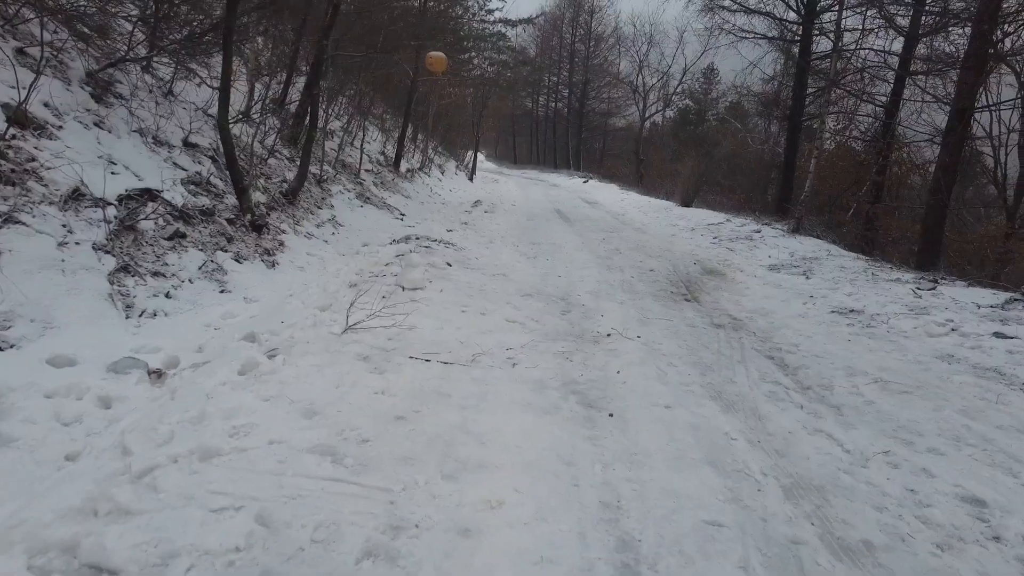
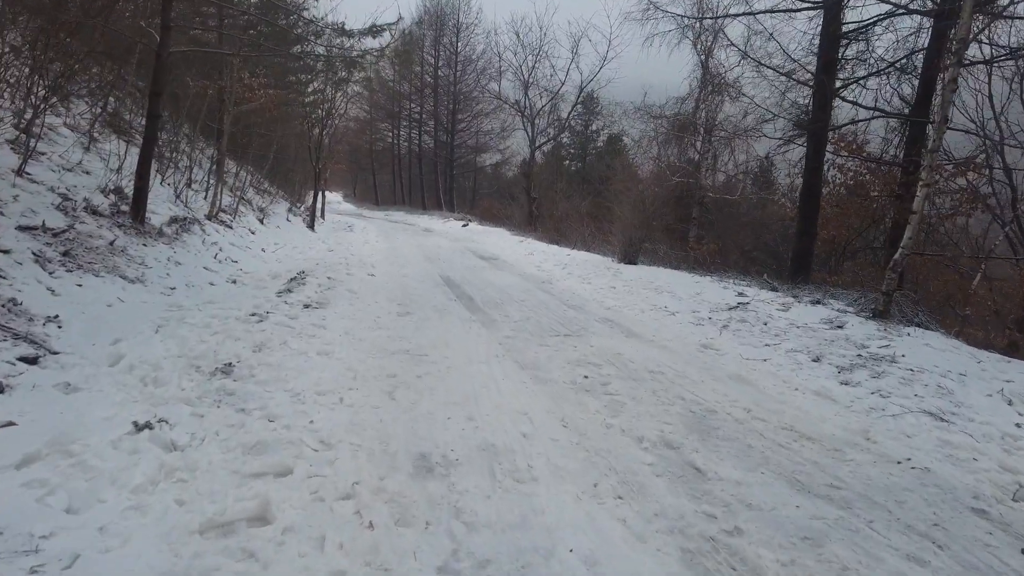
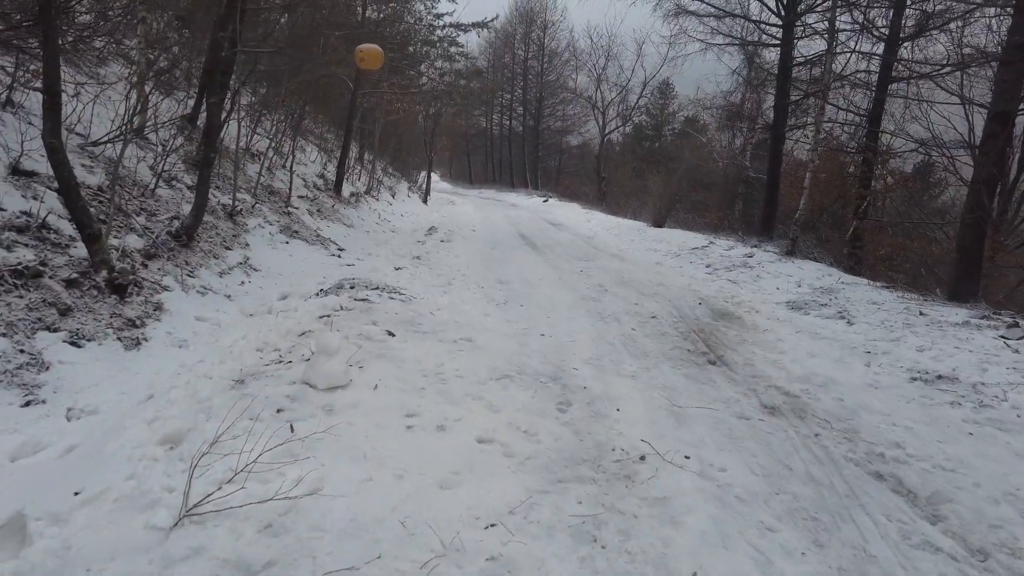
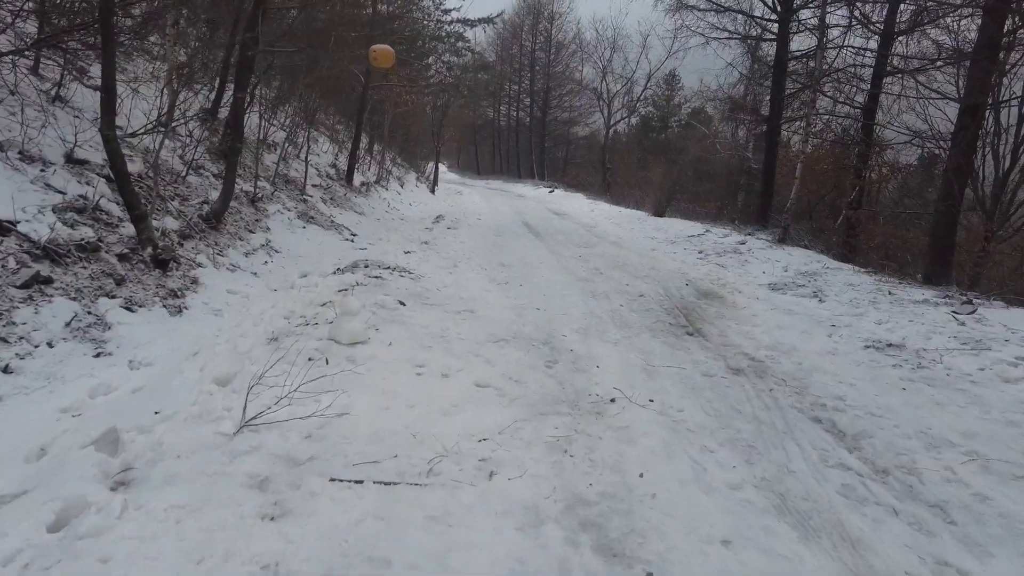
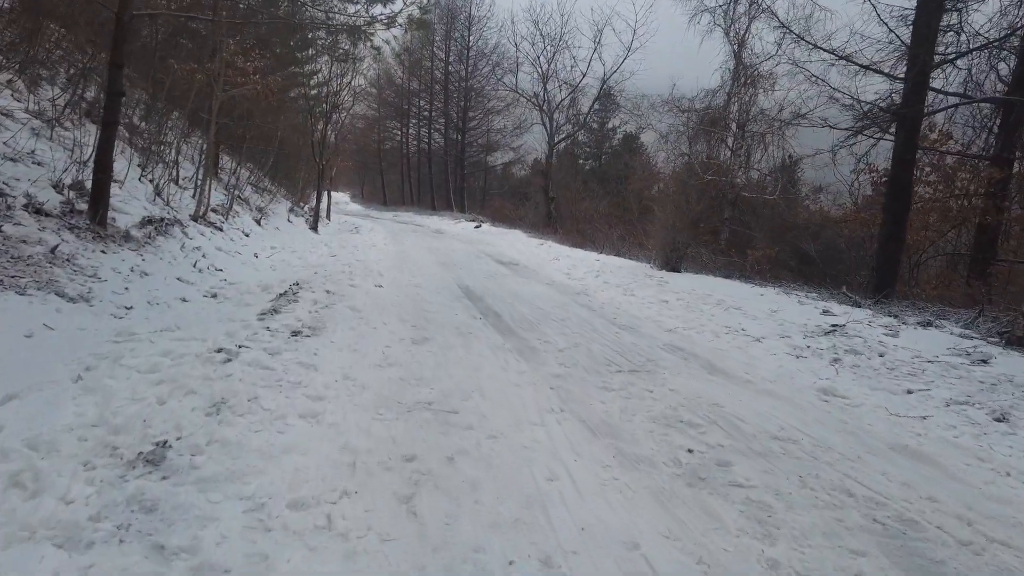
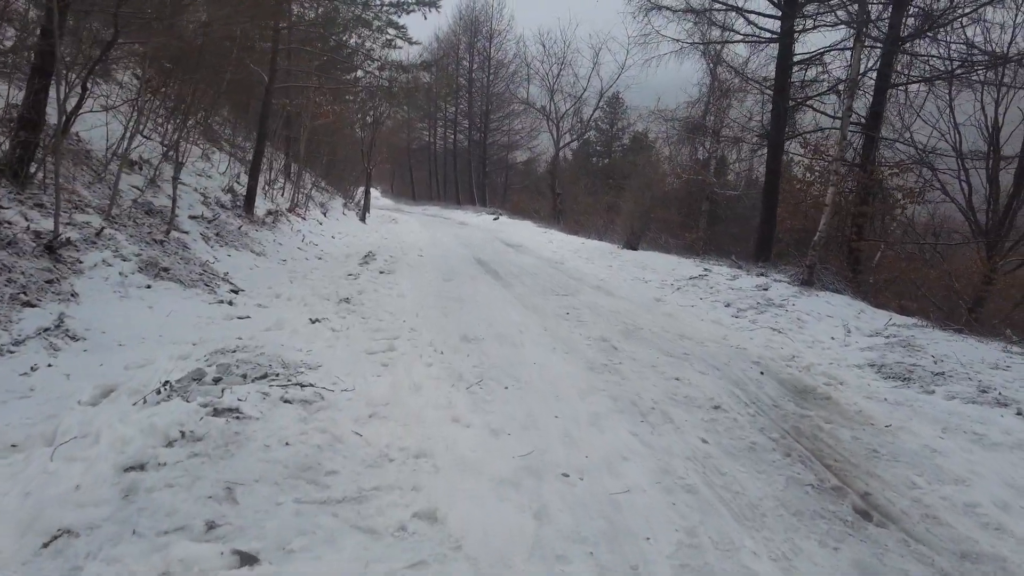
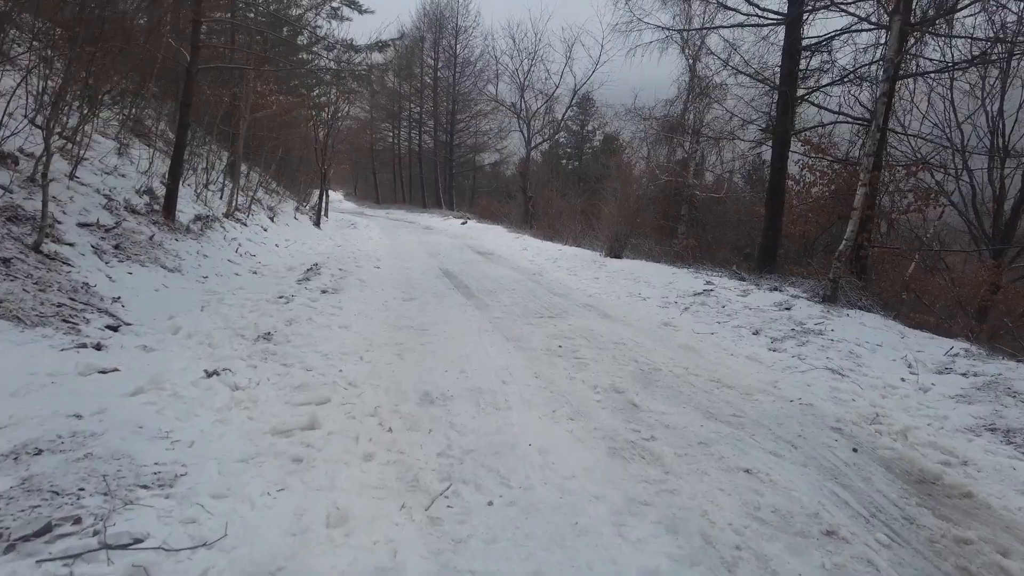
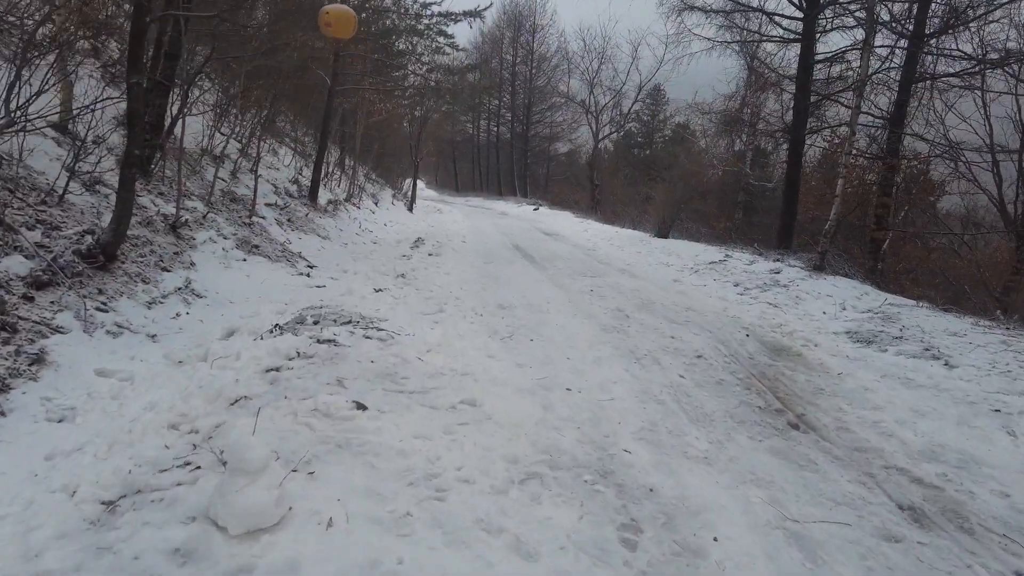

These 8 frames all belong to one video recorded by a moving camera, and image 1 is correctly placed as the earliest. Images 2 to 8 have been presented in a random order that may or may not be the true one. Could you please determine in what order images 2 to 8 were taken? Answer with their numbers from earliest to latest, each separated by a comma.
4, 3, 8, 6, 7, 2, 5
